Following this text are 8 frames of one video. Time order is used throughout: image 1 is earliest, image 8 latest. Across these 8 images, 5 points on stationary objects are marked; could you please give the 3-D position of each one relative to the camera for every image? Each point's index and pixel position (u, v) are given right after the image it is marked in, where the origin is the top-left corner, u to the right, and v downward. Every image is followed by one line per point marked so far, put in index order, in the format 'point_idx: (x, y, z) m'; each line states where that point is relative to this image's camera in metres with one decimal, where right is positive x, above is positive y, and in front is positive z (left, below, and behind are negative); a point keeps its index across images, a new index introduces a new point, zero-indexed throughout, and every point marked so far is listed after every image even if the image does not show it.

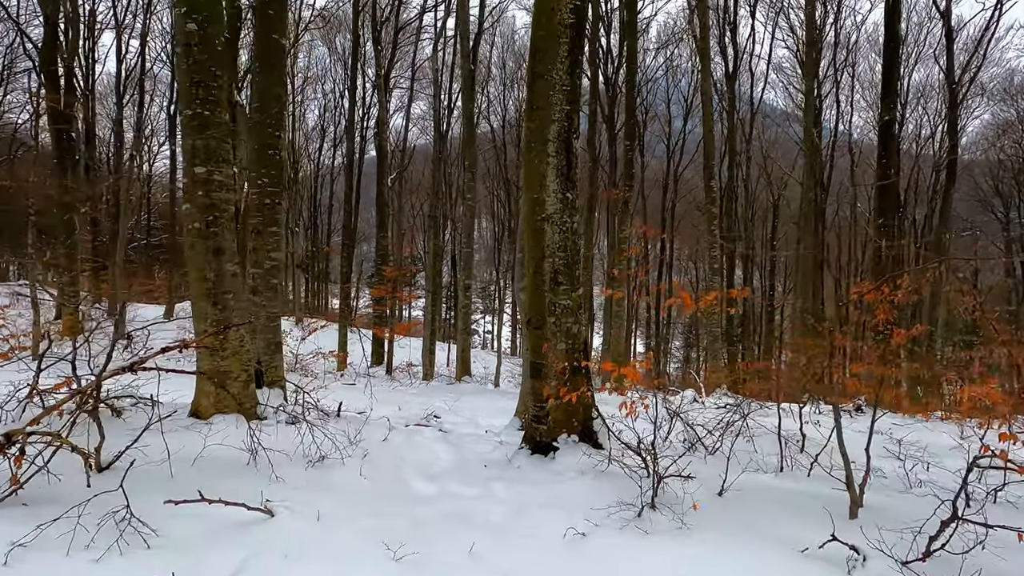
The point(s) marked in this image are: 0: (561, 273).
0: (+0.4, +0.1, +4.0) m
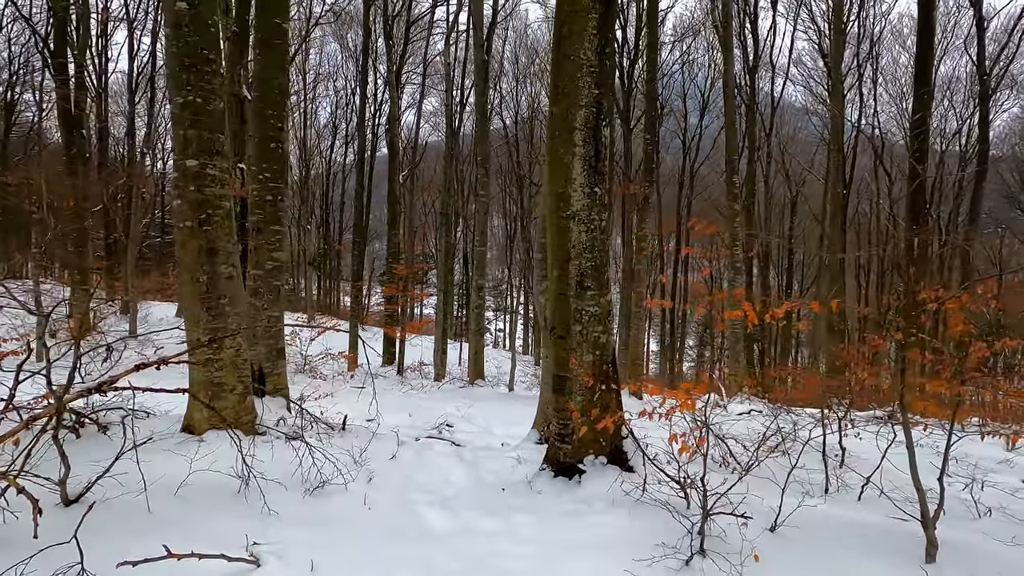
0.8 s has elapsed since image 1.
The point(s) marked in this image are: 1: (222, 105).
0: (+0.5, +0.1, +3.6) m
1: (-2.1, +1.4, +4.0) m
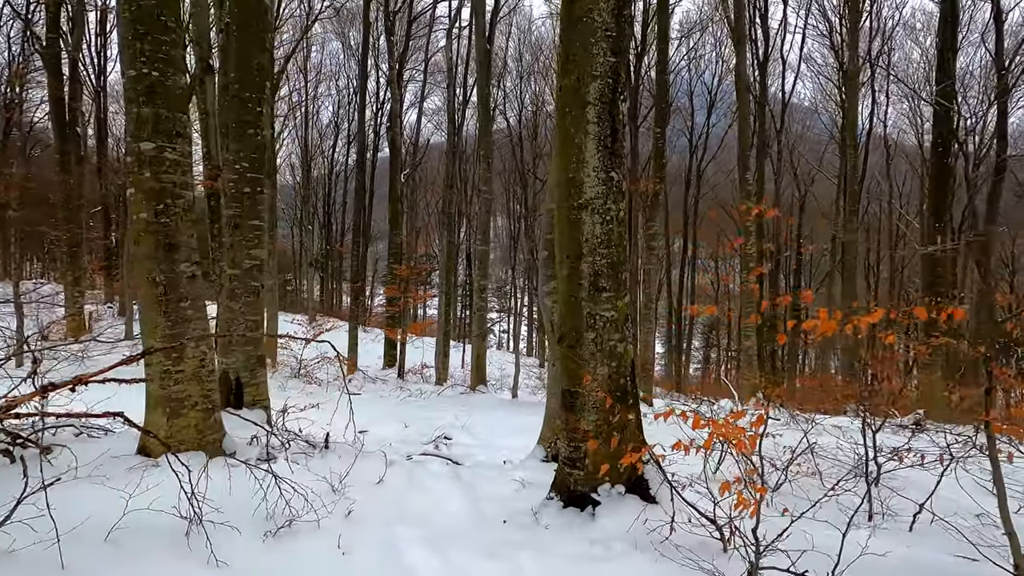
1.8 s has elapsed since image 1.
0: (+0.5, +0.1, +3.1) m
1: (-2.1, +1.3, +3.5) m
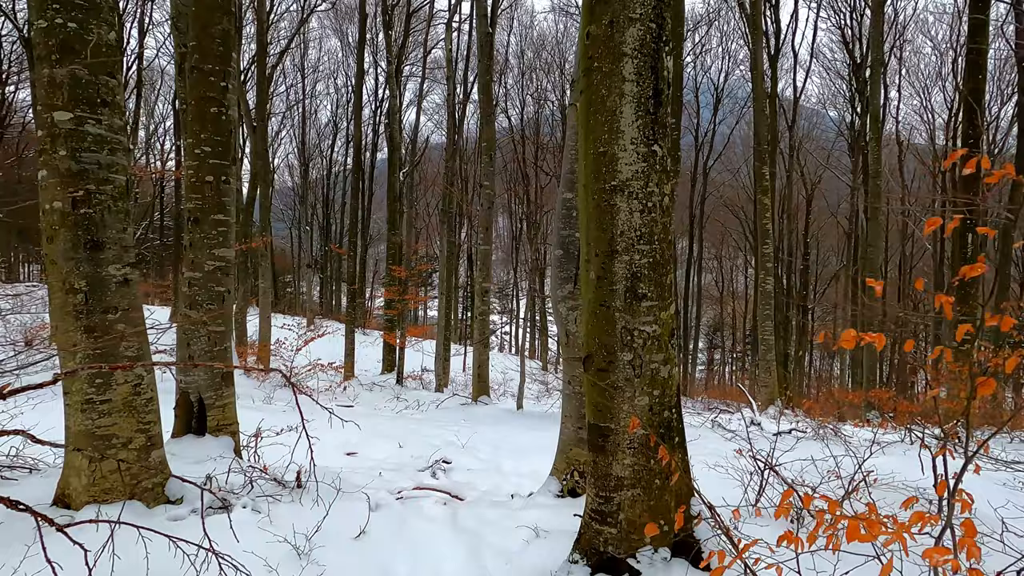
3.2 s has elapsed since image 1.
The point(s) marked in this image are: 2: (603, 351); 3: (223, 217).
0: (+0.6, +0.1, +2.4) m
1: (-2.1, +1.3, +2.8) m
2: (+0.4, -0.3, +2.5) m
3: (-2.2, +0.5, +4.1) m
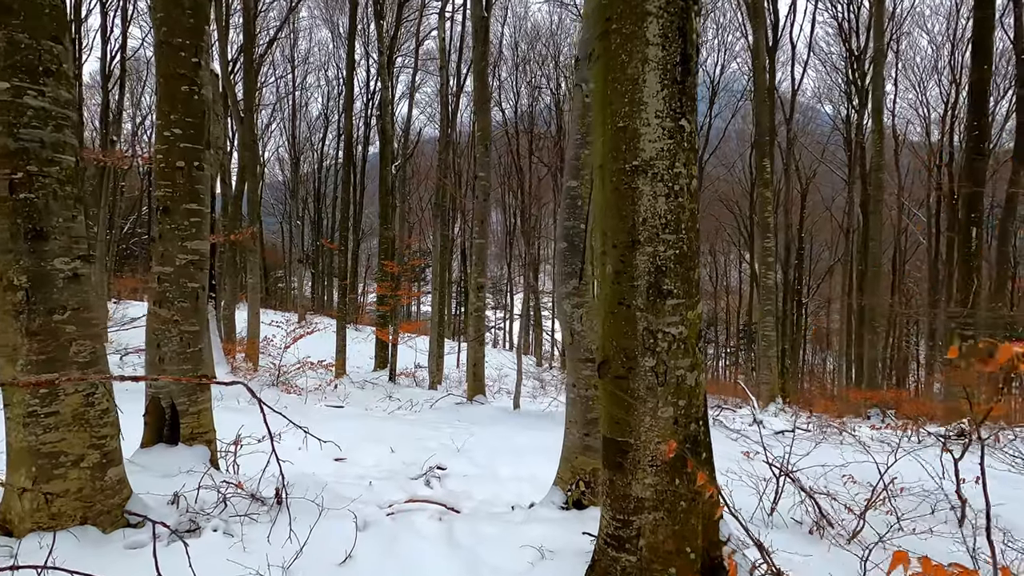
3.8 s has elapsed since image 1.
0: (+0.6, +0.1, +2.1) m
1: (-2.0, +1.3, +2.4) m
2: (+0.4, -0.3, +2.2) m
3: (-2.2, +0.6, +3.8) m
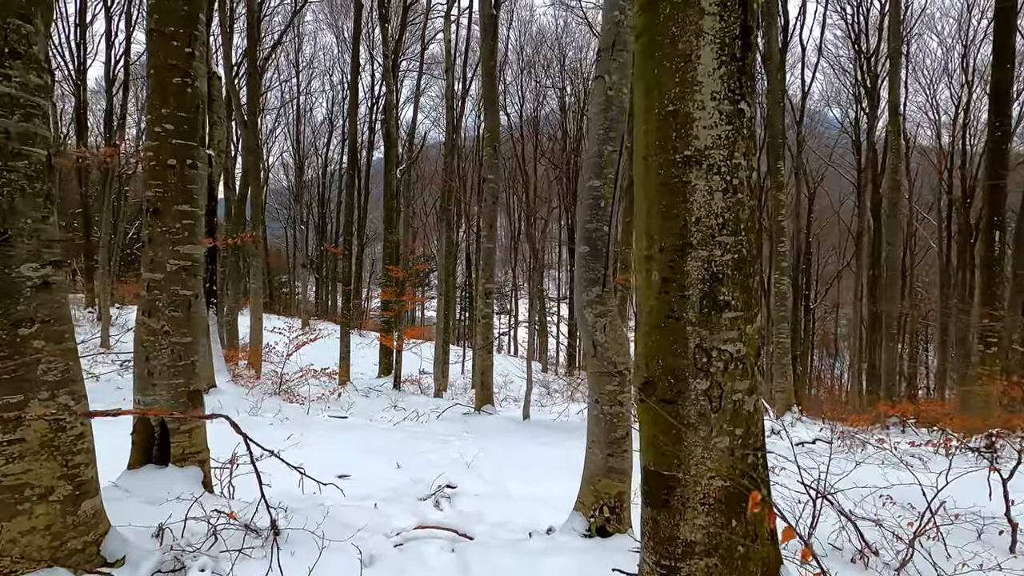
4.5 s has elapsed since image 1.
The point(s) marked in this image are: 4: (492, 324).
0: (+0.7, 0.0, +1.8) m
1: (-1.9, +1.3, +2.2) m
2: (+0.5, -0.3, +1.9) m
3: (-2.1, +0.5, +3.5) m
4: (-0.4, -0.7, +10.0) m
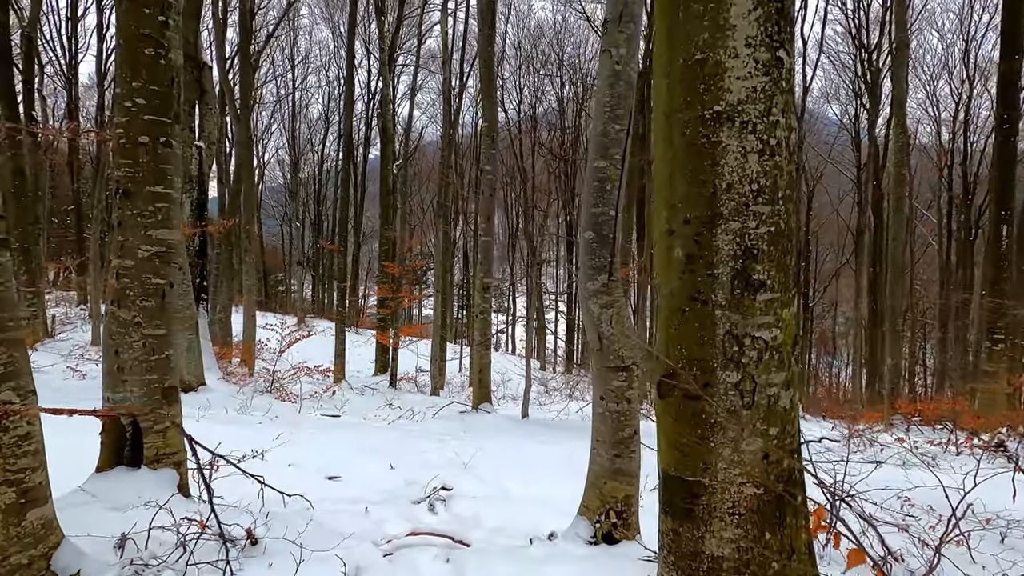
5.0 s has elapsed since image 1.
0: (+0.7, +0.1, +1.5) m
1: (-1.9, +1.3, +1.9) m
2: (+0.6, -0.2, +1.6) m
3: (-2.1, +0.6, +3.2) m
4: (-0.4, -0.6, +9.8) m
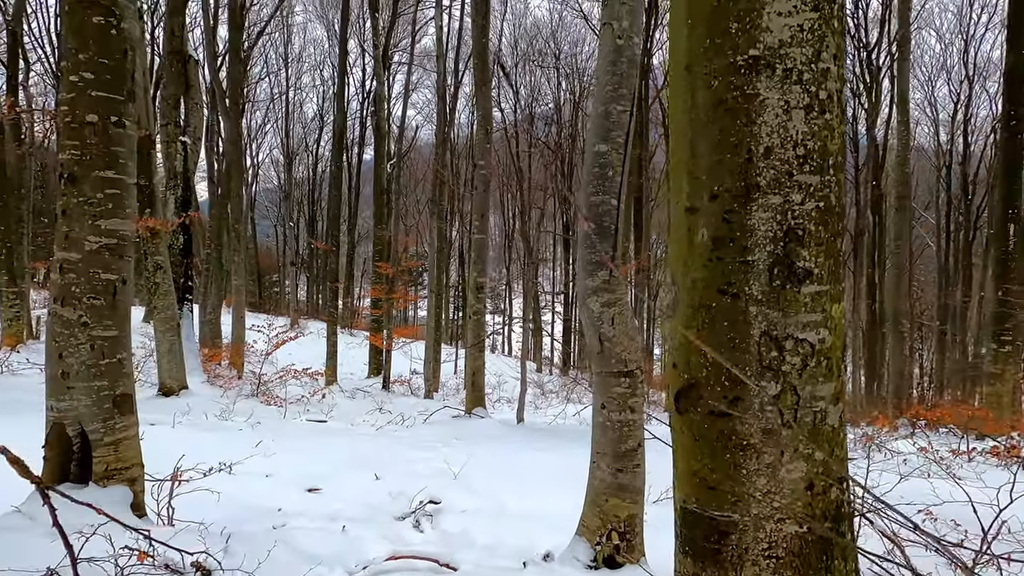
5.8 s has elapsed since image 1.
0: (+0.7, +0.1, +1.2) m
1: (-2.0, +1.4, +1.6) m
2: (+0.5, -0.2, +1.3) m
3: (-2.1, +0.6, +2.9) m
4: (-0.5, -0.6, +9.5) m
